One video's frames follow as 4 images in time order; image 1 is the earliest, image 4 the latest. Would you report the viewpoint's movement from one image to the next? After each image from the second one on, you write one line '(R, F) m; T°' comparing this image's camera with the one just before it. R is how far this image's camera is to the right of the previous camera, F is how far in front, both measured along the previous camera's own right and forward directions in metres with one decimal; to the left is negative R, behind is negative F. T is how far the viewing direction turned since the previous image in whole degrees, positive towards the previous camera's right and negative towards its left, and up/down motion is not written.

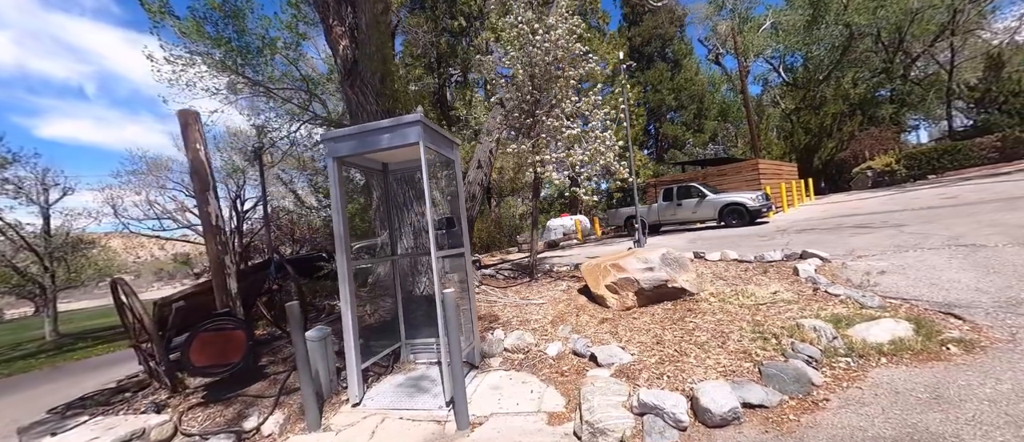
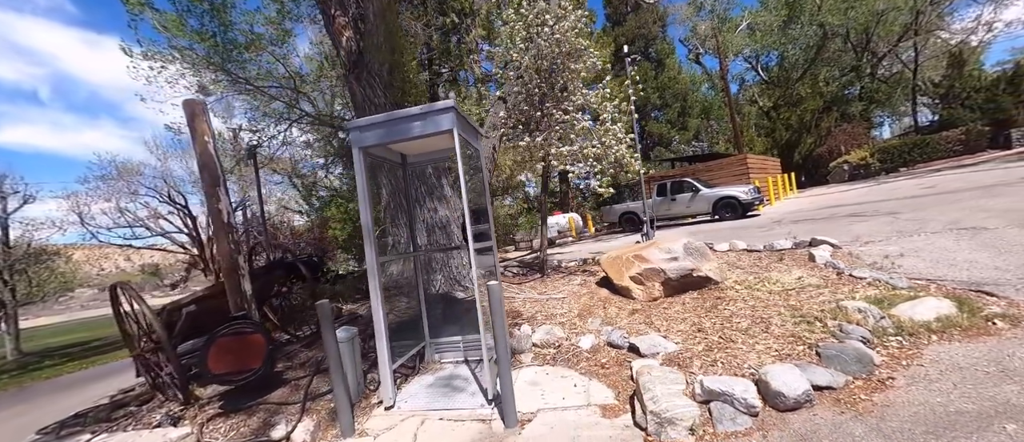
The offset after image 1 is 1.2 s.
(-0.6, +0.1) m; +3°
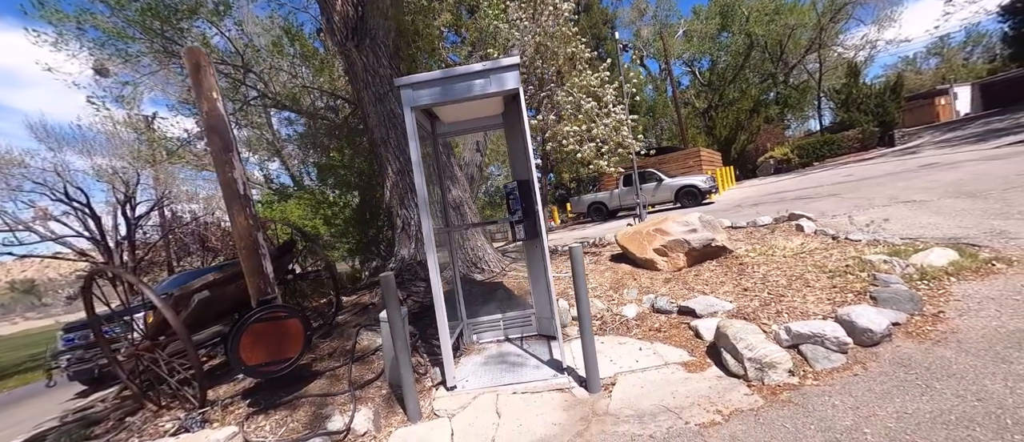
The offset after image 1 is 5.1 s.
(-1.2, +0.2) m; +9°
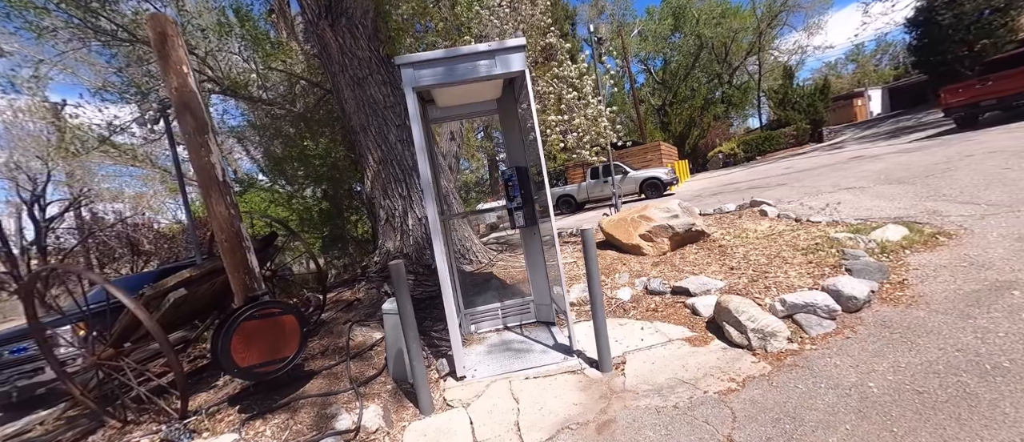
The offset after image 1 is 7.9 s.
(-0.4, +0.1) m; +6°
